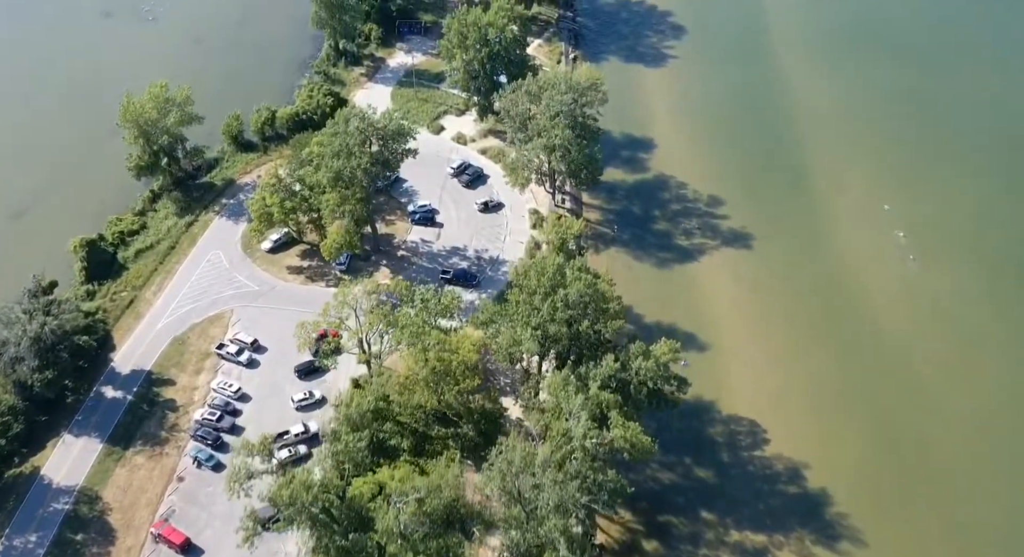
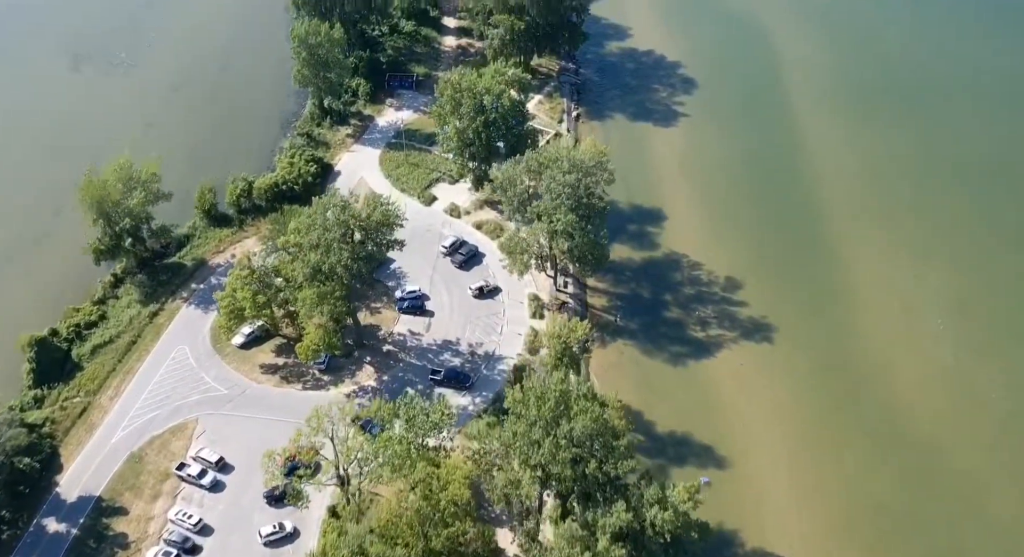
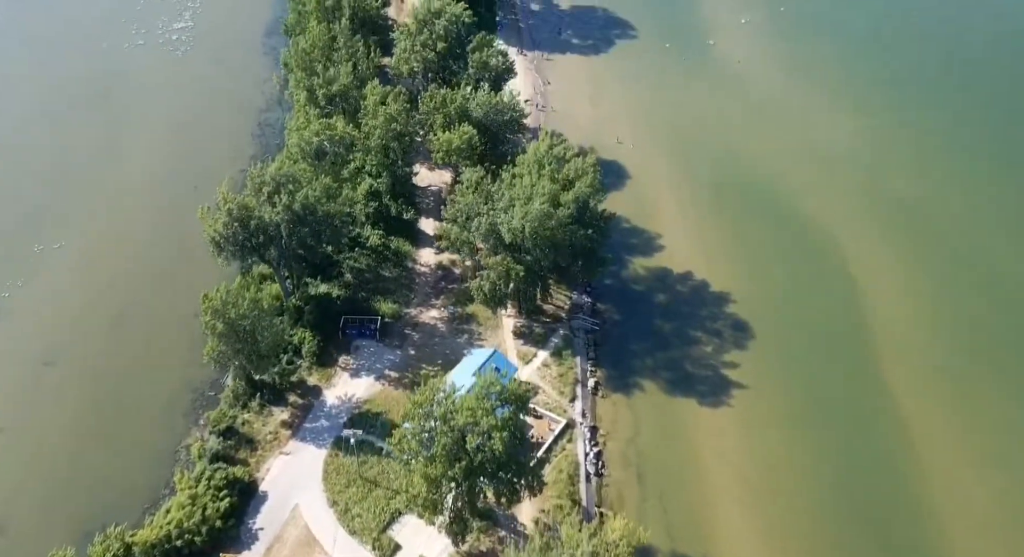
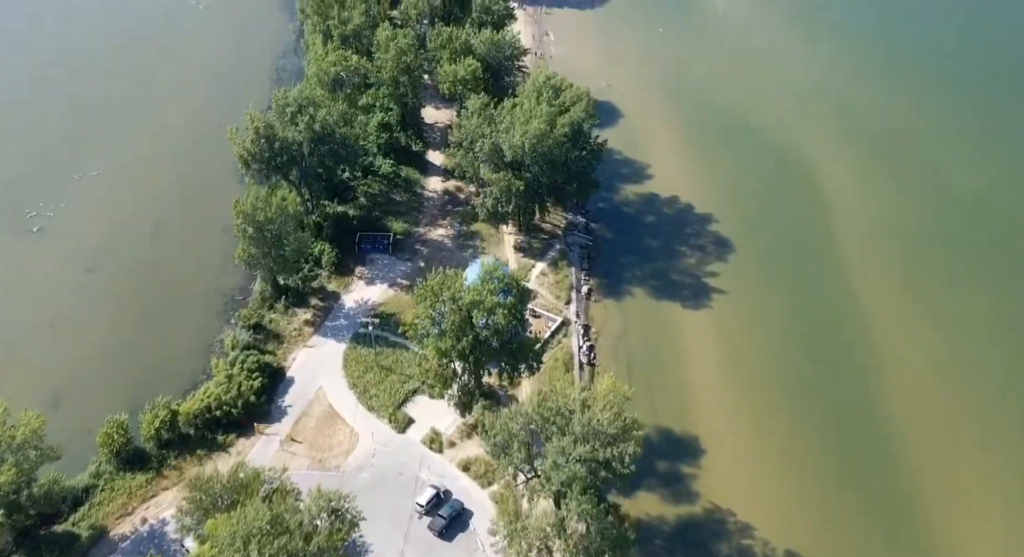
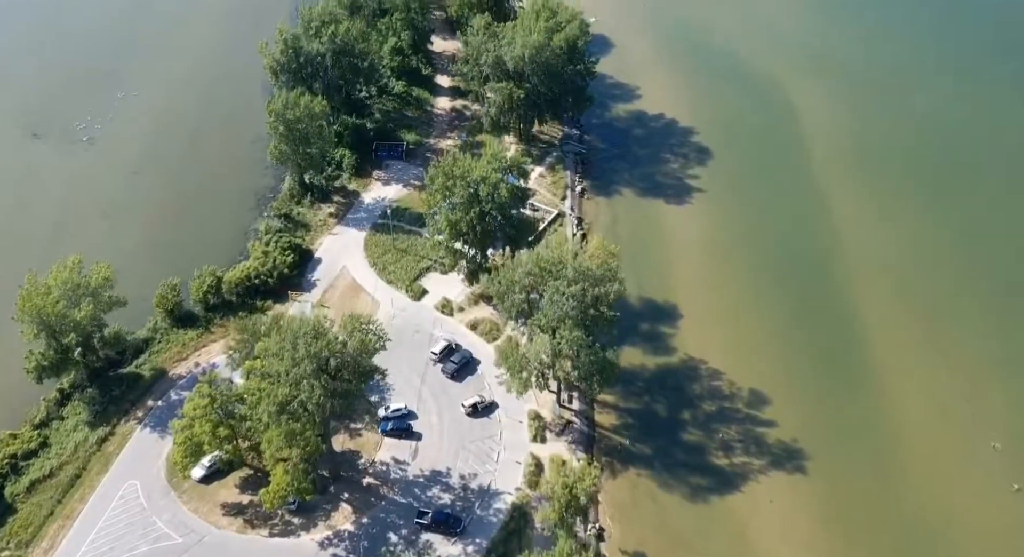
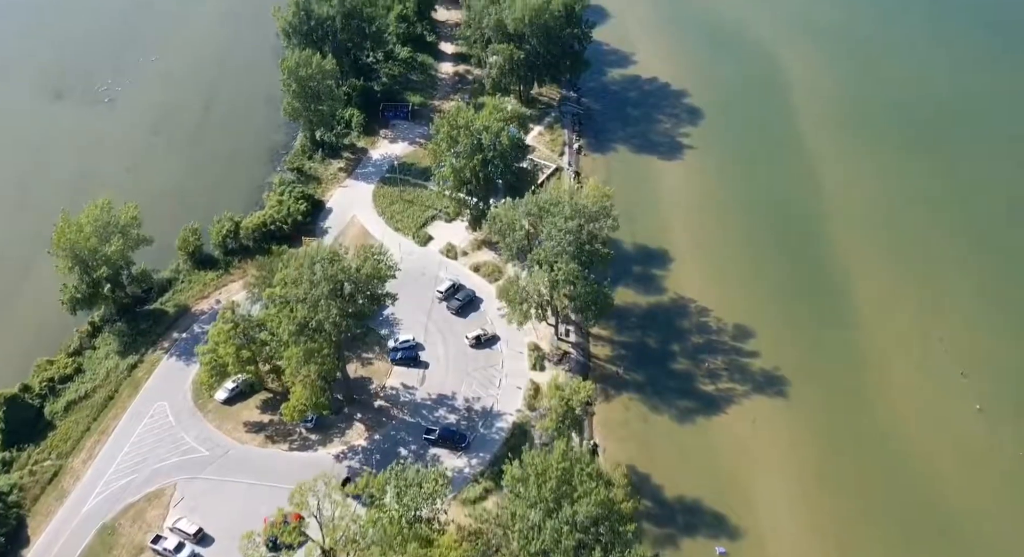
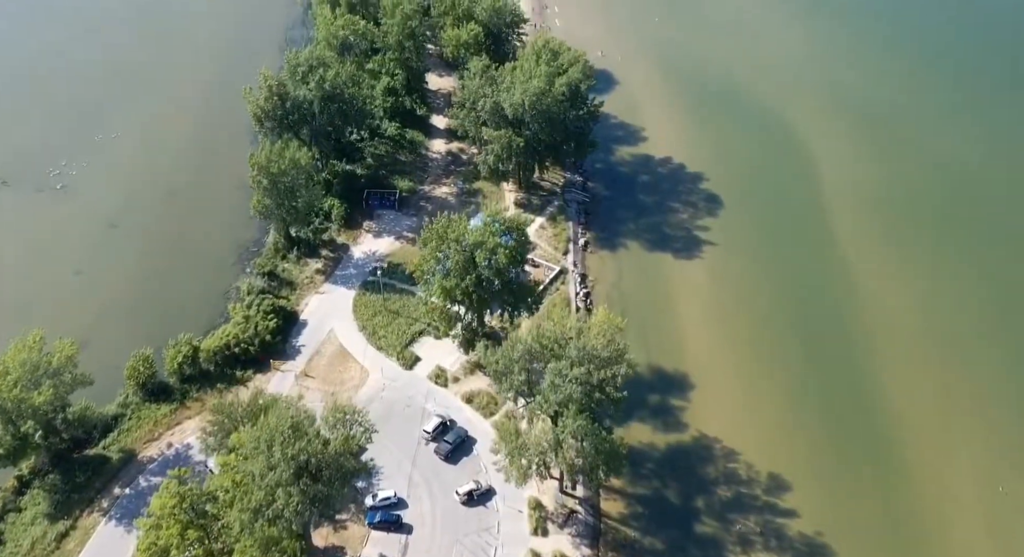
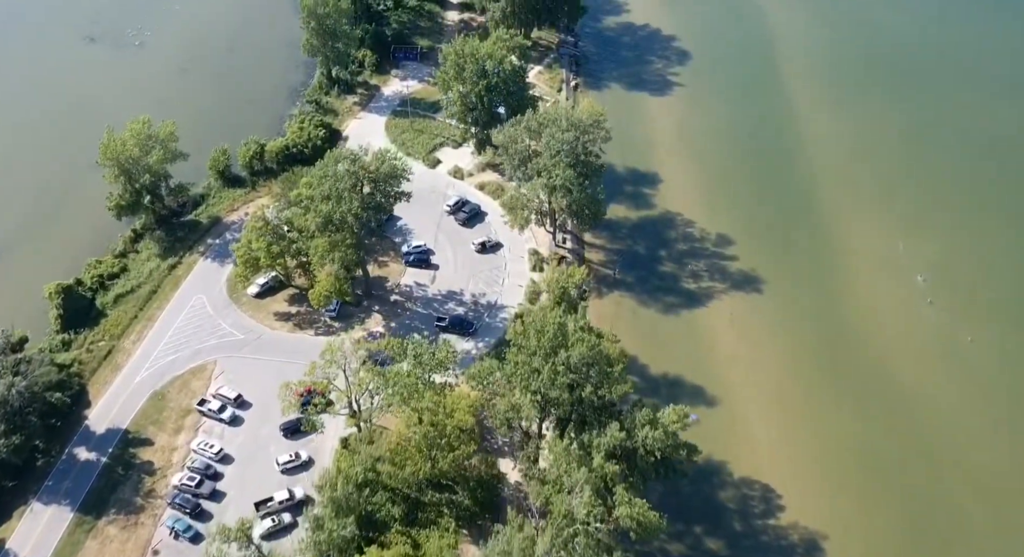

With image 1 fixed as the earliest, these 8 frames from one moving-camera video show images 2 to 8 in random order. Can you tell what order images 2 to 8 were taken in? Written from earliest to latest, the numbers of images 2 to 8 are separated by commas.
8, 2, 6, 5, 7, 4, 3
